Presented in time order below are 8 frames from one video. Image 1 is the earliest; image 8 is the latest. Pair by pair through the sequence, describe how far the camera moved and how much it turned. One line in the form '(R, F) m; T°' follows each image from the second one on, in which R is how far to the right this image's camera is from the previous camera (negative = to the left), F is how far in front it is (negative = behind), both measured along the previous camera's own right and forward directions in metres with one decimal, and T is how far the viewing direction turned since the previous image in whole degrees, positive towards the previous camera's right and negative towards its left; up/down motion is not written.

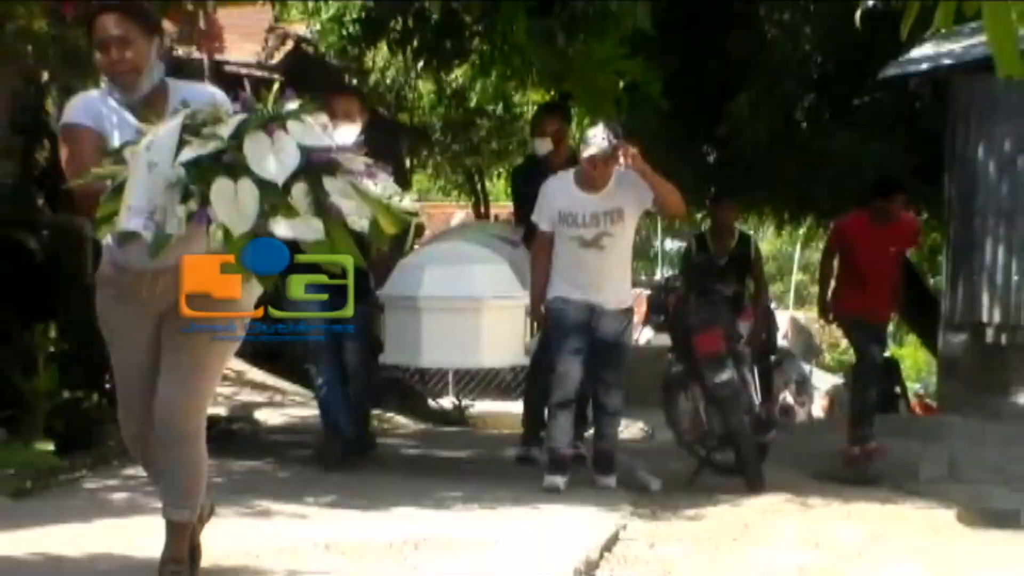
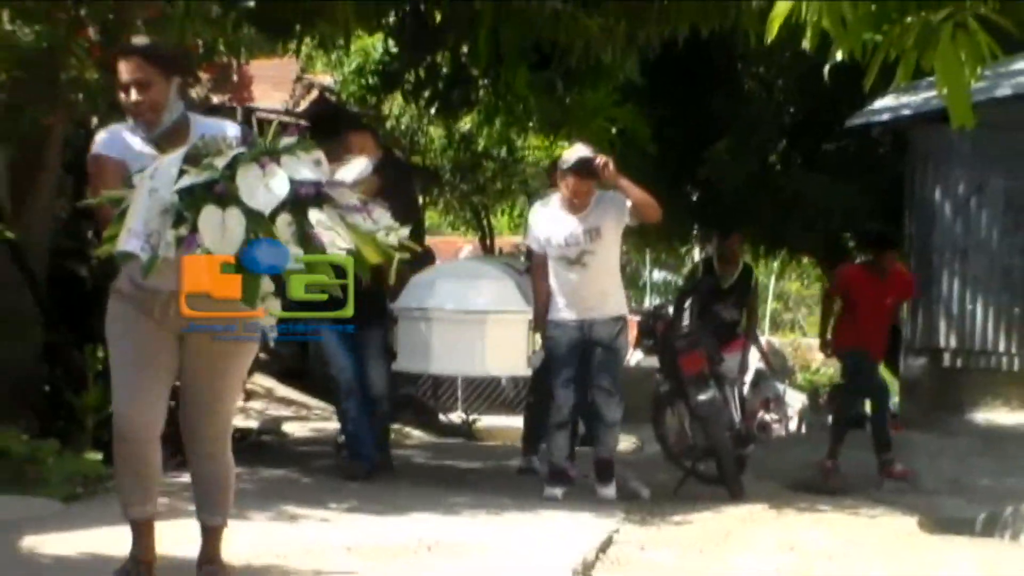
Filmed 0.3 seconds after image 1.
(+0.1, -0.5) m; -1°
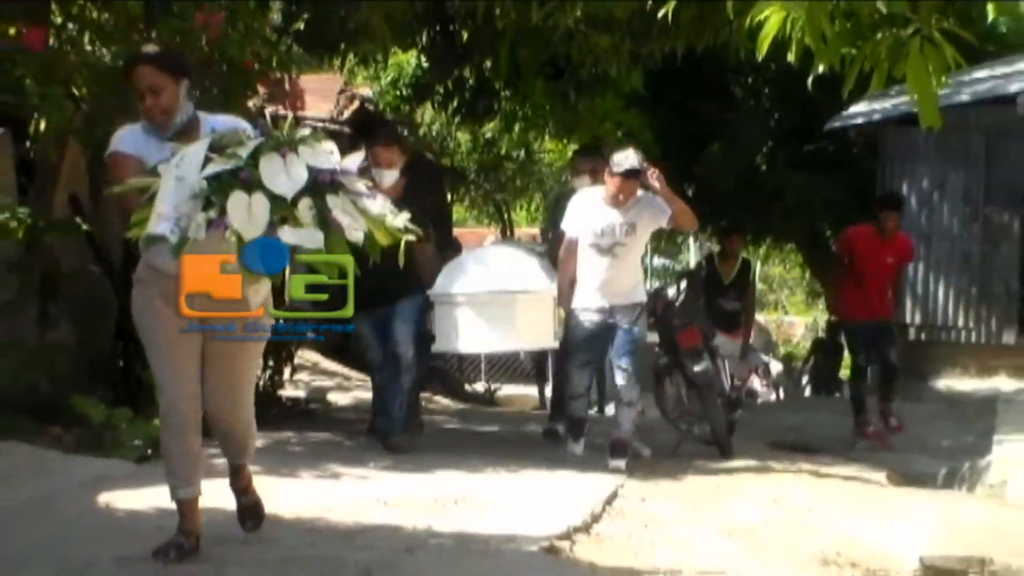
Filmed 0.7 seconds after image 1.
(0.0, -0.7) m; 0°
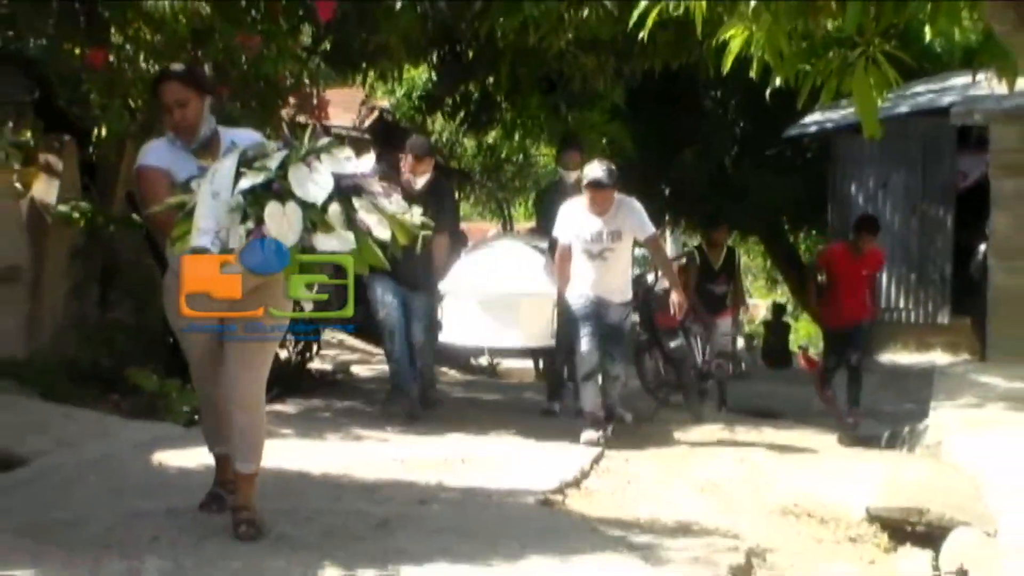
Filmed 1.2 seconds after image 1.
(-0.1, -0.8) m; +1°
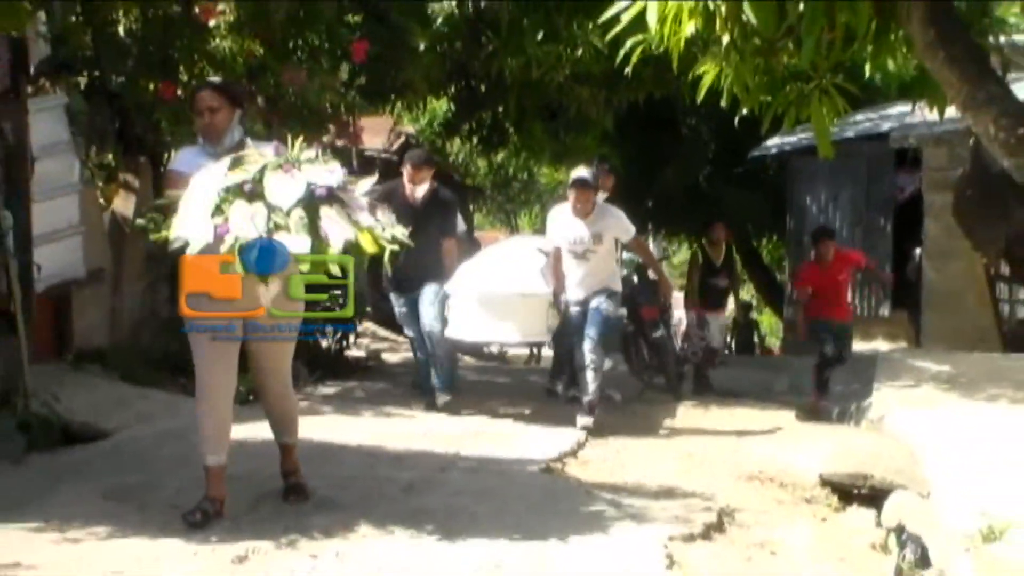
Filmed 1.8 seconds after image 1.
(-0.1, -1.1) m; +1°
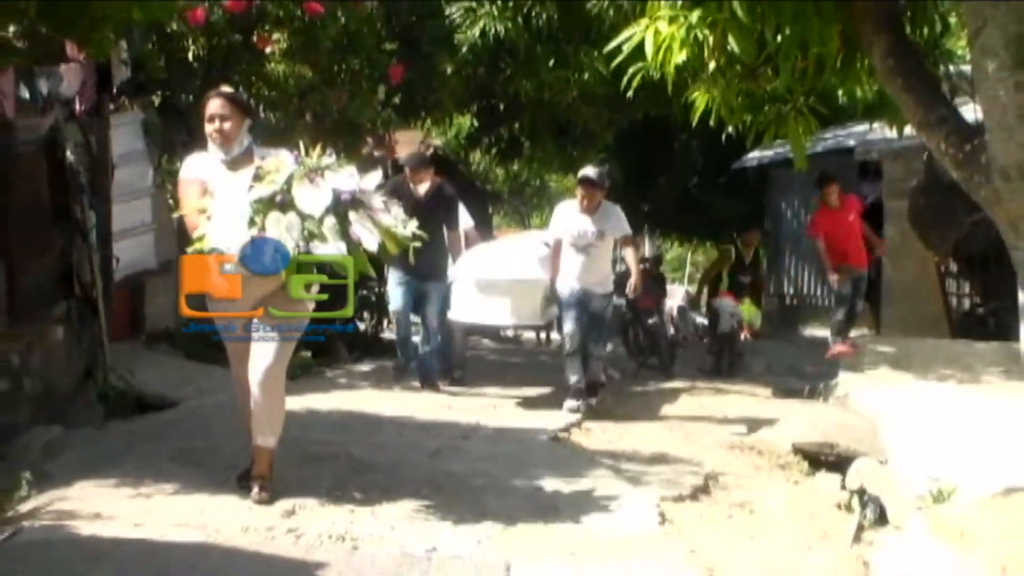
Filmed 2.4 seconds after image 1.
(-0.1, -1.1) m; 0°
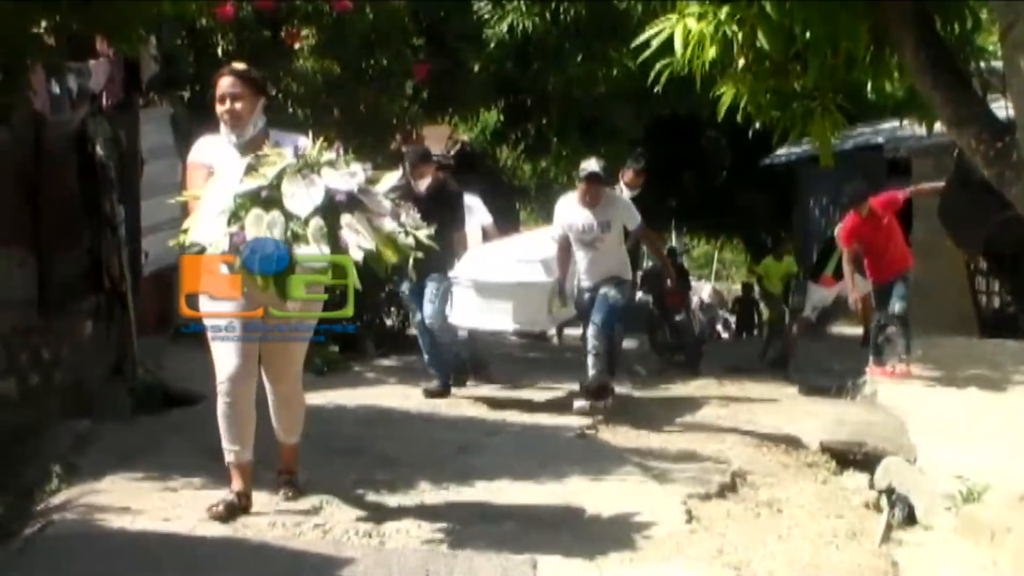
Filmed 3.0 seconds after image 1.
(0.0, 0.0) m; -1°
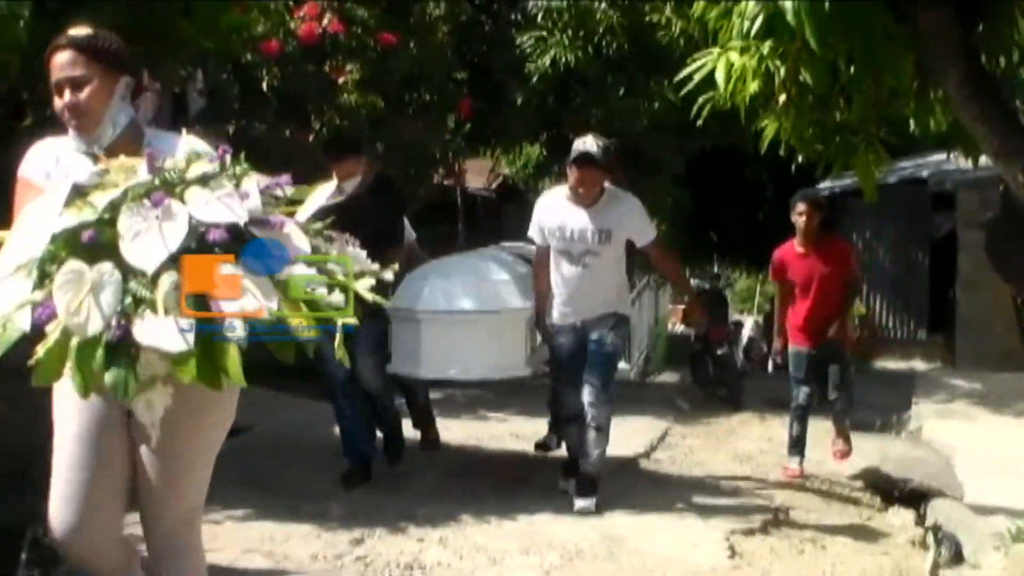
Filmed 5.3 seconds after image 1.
(0.0, 0.0) m; -2°
